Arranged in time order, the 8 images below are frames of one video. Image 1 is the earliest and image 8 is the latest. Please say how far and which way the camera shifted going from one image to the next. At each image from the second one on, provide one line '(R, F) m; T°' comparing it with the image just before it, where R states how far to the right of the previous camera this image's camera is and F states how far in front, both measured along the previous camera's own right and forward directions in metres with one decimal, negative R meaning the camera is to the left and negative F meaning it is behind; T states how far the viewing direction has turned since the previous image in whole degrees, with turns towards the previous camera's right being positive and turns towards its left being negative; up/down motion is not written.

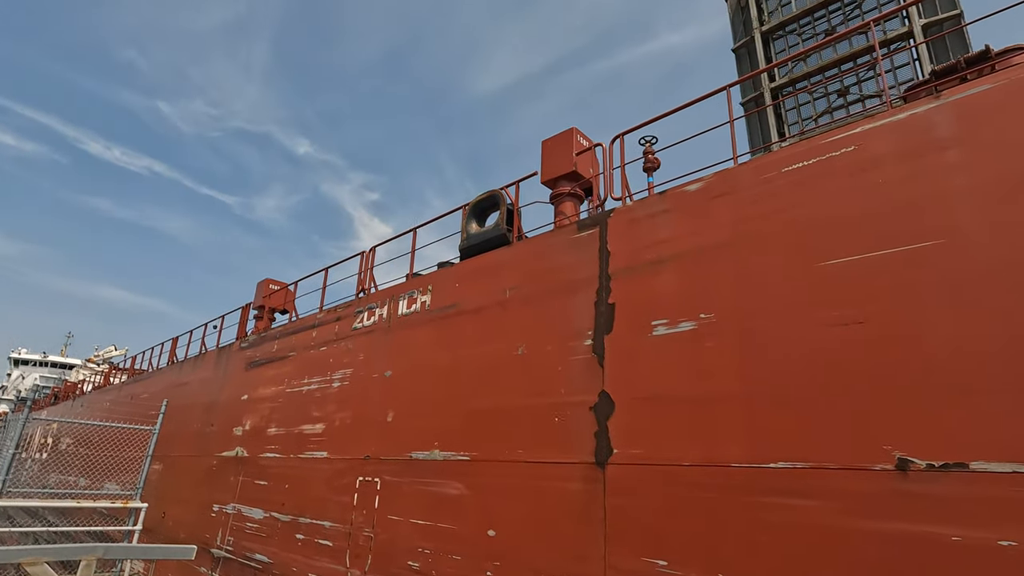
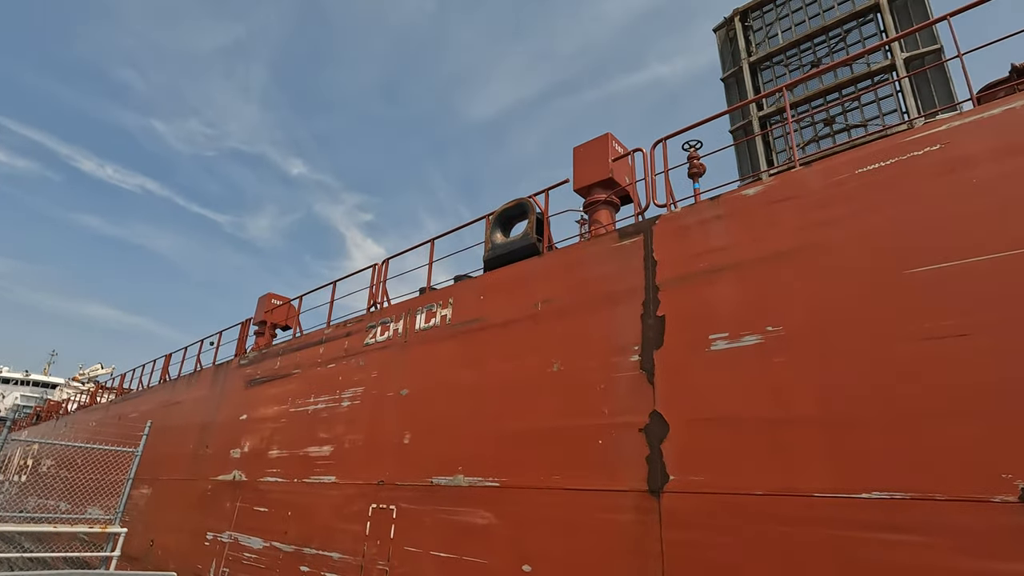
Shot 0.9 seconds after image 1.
(-0.4, +0.4) m; +1°
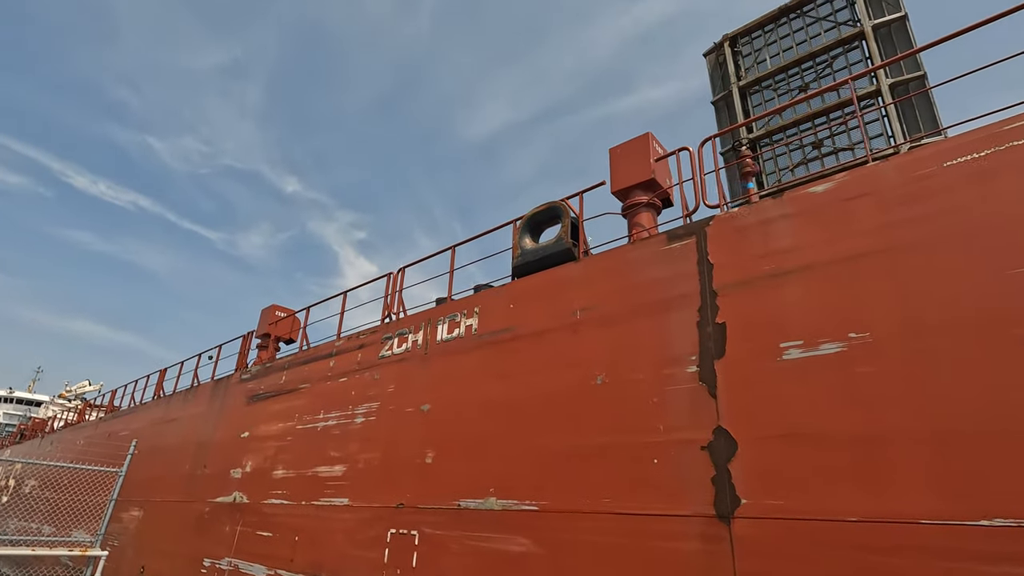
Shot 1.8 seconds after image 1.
(-0.4, +0.4) m; +1°
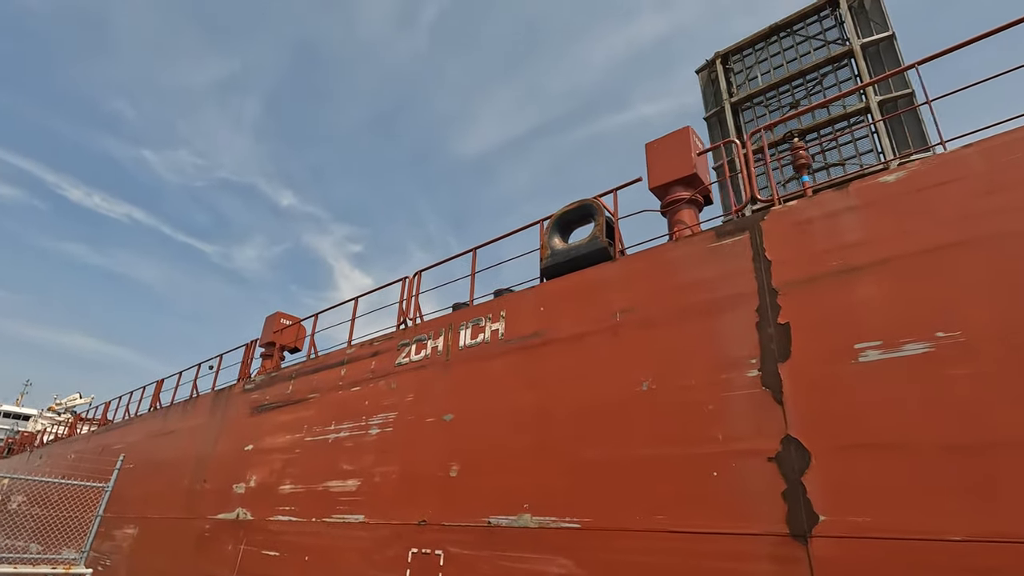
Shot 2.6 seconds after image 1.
(-0.4, +0.3) m; +1°
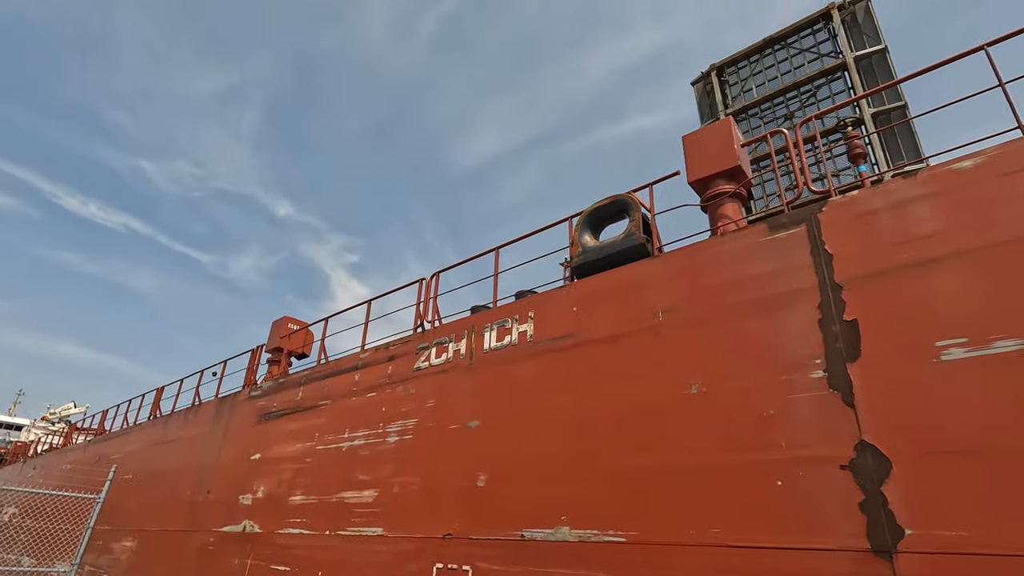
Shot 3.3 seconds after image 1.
(-0.3, +0.3) m; 0°
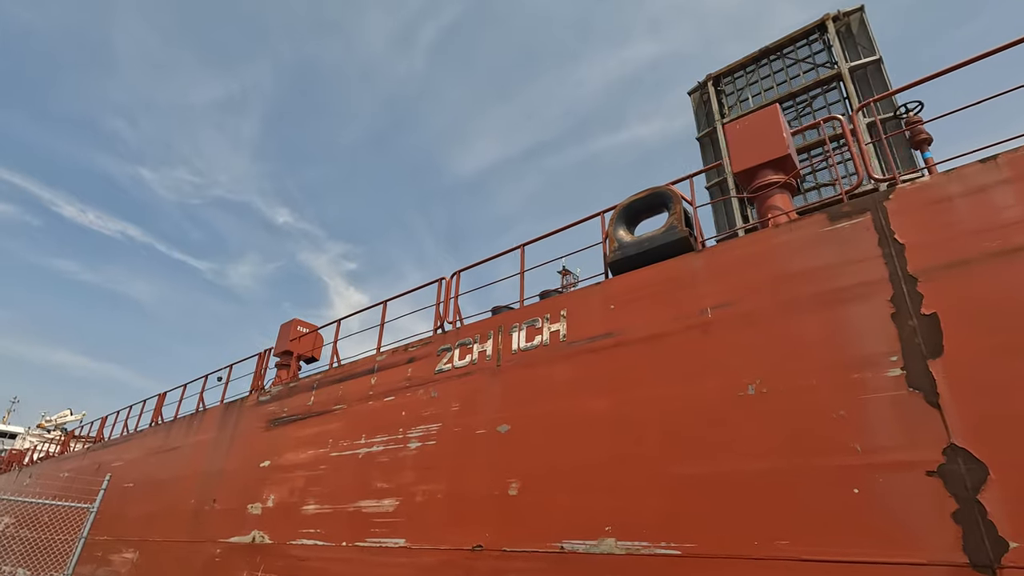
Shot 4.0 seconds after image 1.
(-0.3, +0.3) m; 0°
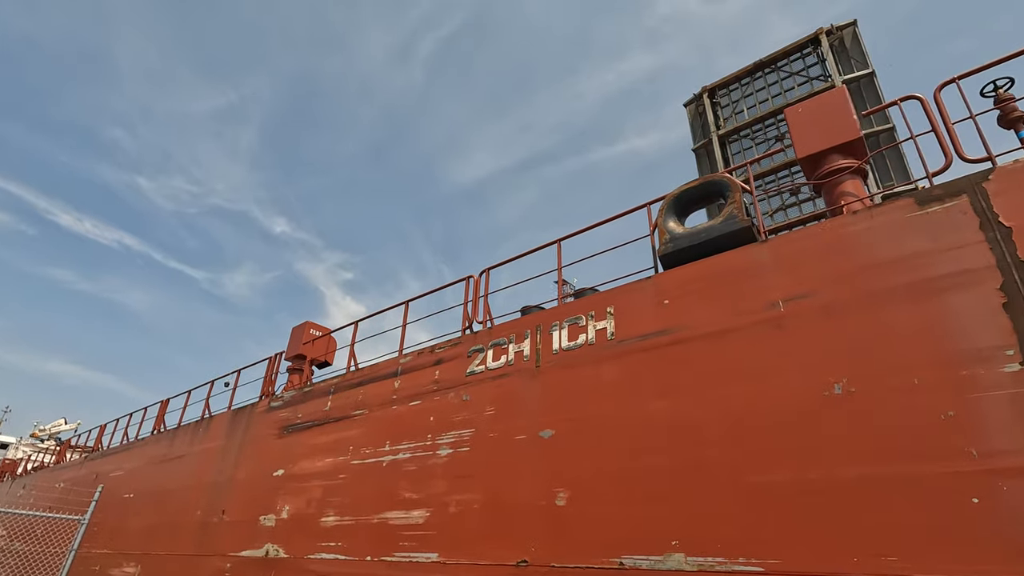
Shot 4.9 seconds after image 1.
(-0.4, +0.4) m; 0°
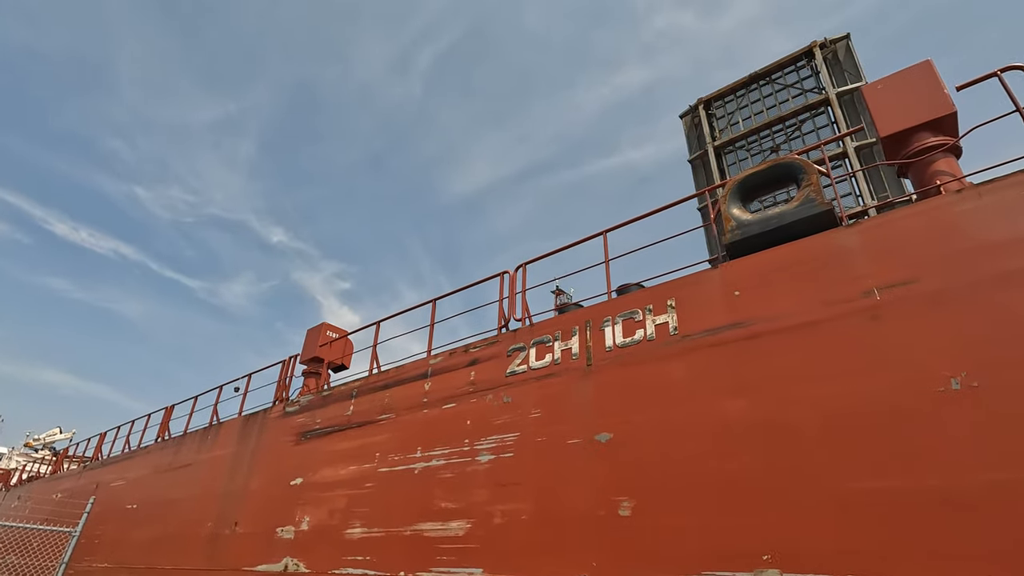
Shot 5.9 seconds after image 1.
(-0.5, +0.4) m; 0°
